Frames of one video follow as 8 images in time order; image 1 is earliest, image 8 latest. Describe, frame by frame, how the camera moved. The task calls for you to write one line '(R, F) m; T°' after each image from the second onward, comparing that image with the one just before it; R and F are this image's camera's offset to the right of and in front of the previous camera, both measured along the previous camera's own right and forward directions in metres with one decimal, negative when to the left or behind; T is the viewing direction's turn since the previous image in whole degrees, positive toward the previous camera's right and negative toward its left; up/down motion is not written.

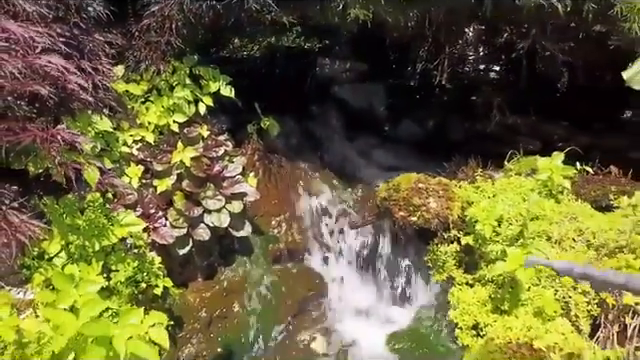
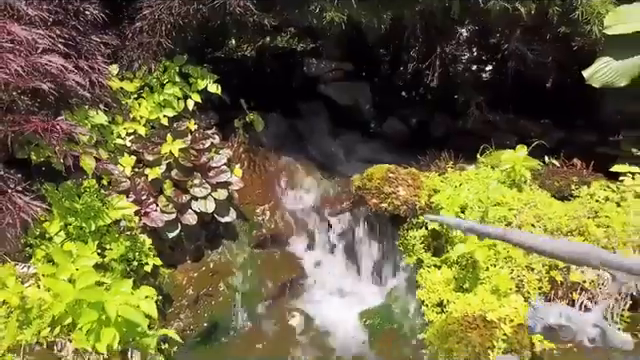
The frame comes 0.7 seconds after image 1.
(+0.1, -0.3) m; 0°
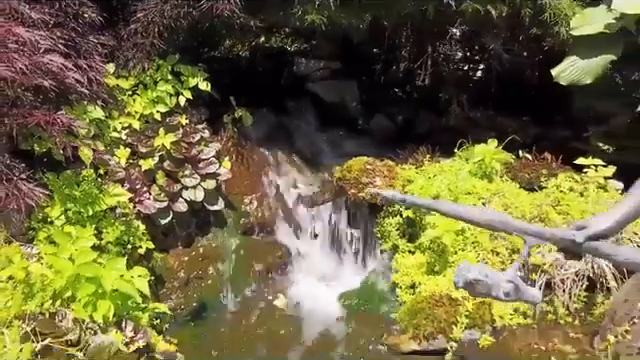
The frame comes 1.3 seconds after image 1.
(+0.1, -0.3) m; 0°
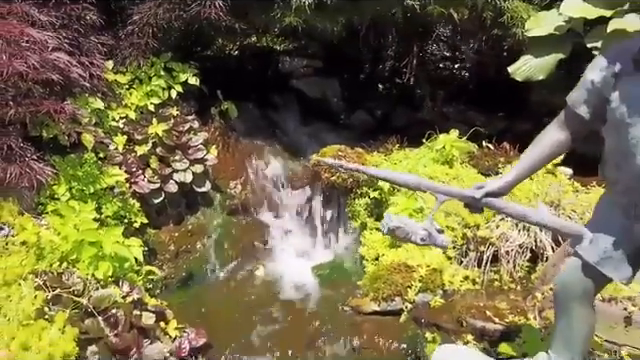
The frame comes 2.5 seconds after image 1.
(+0.1, -0.5) m; 0°
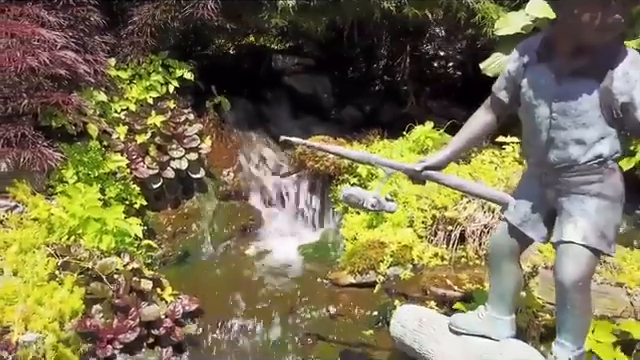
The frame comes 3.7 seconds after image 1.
(+0.1, -0.4) m; 0°
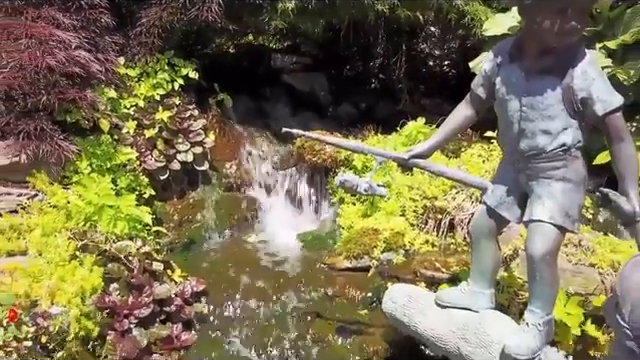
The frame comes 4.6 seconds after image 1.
(0.0, -0.3) m; 0°
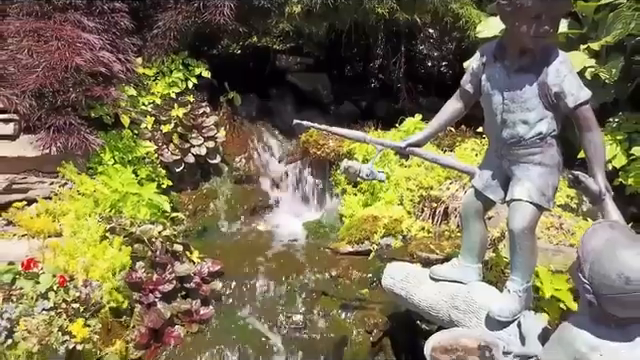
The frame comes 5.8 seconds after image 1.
(0.0, -0.4) m; 0°
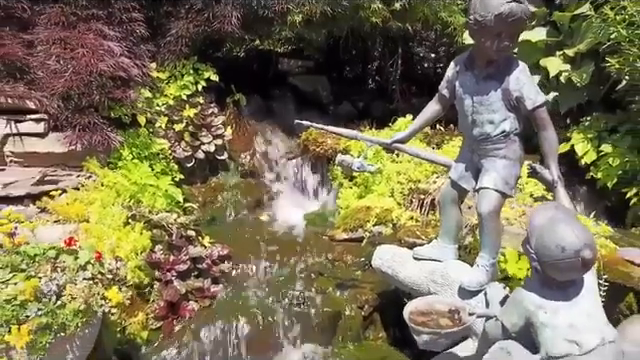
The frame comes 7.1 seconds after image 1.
(0.0, -0.5) m; 0°
